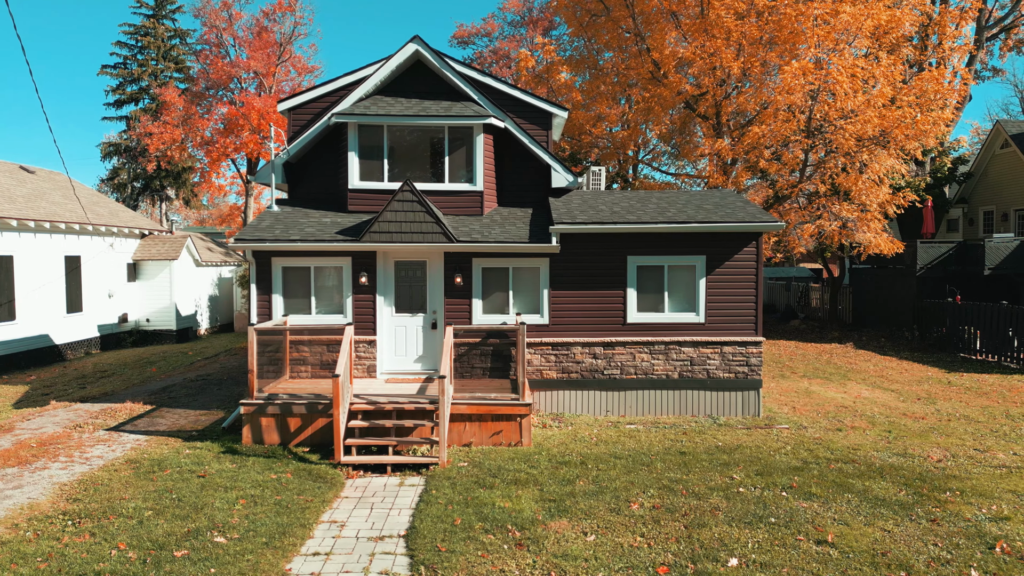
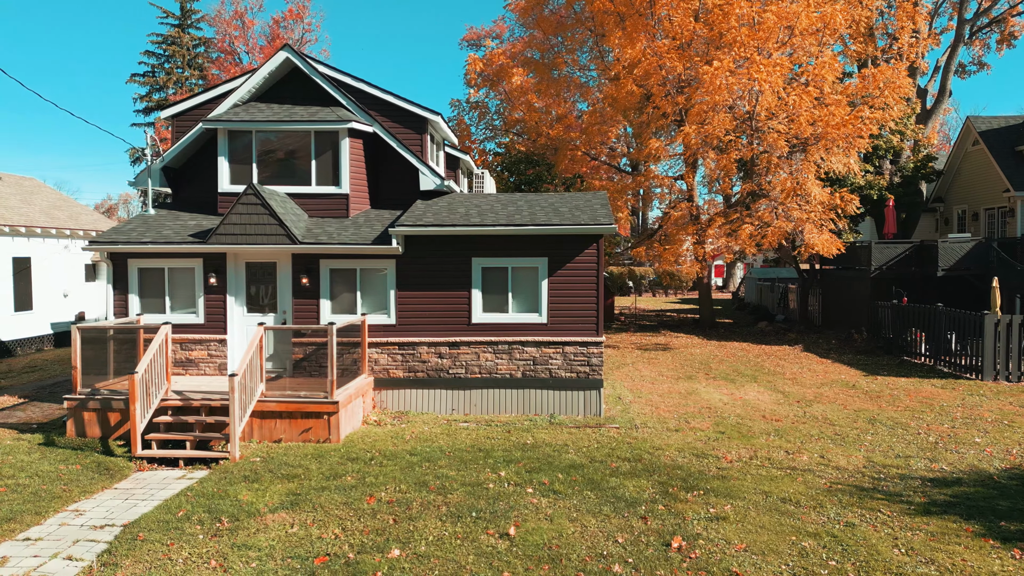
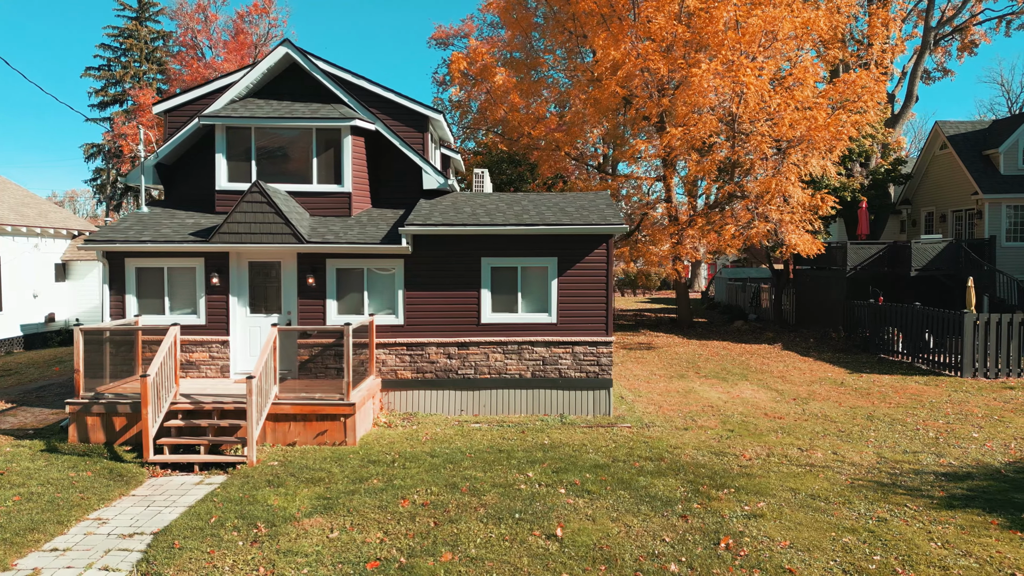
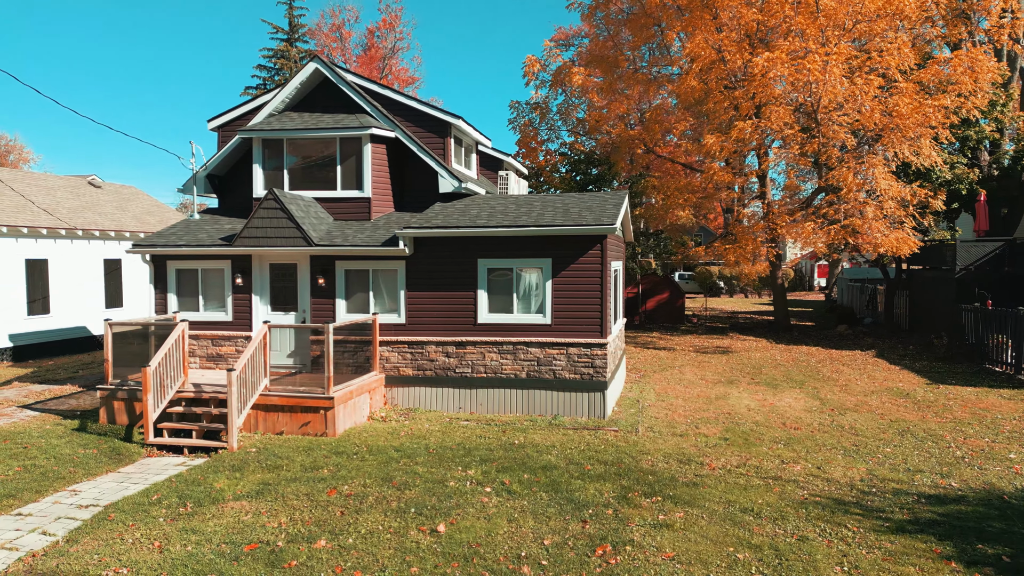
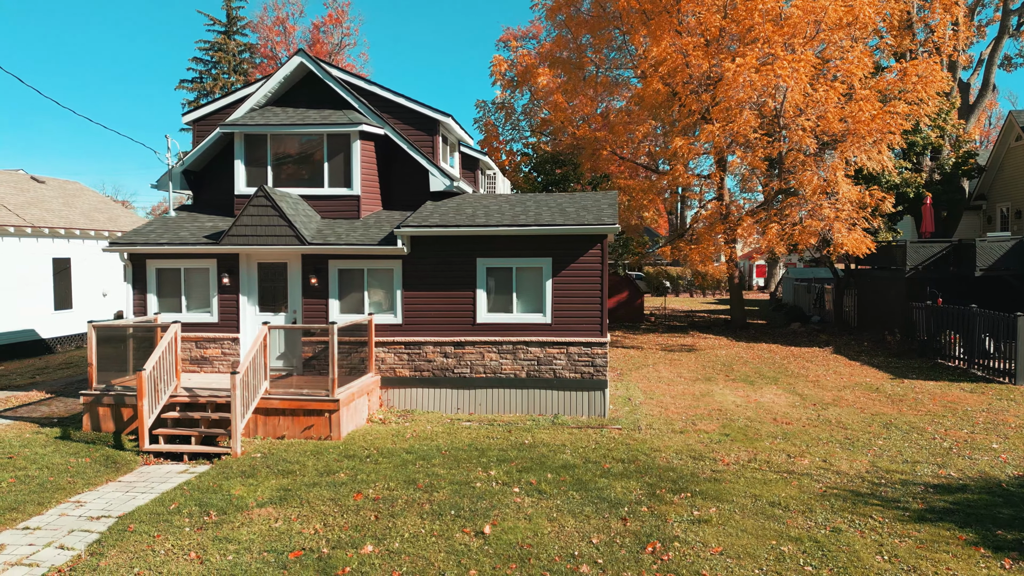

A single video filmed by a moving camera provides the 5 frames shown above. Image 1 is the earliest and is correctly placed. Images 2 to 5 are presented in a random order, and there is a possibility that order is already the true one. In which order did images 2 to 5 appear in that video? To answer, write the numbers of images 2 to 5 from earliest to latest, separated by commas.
3, 2, 5, 4
